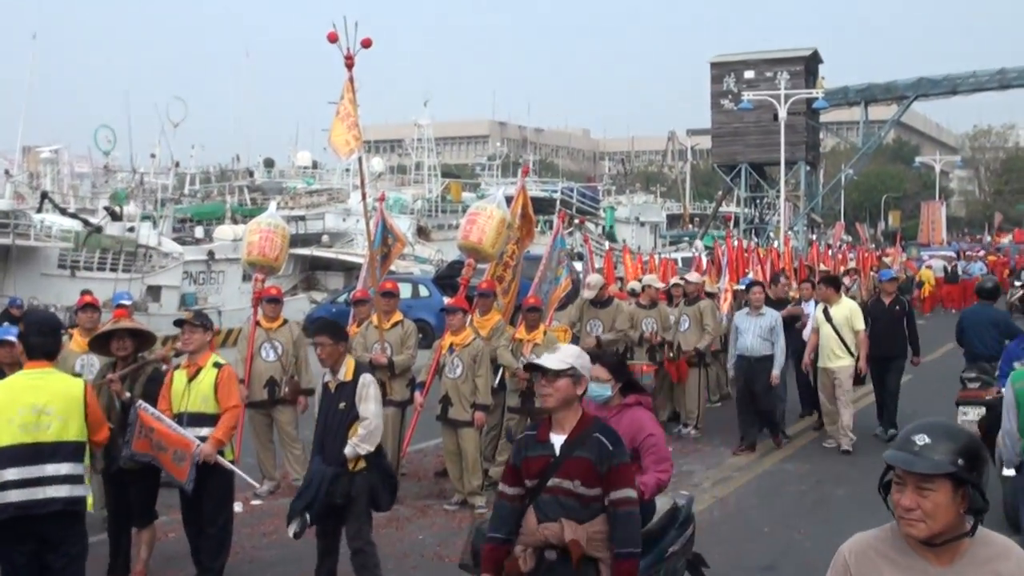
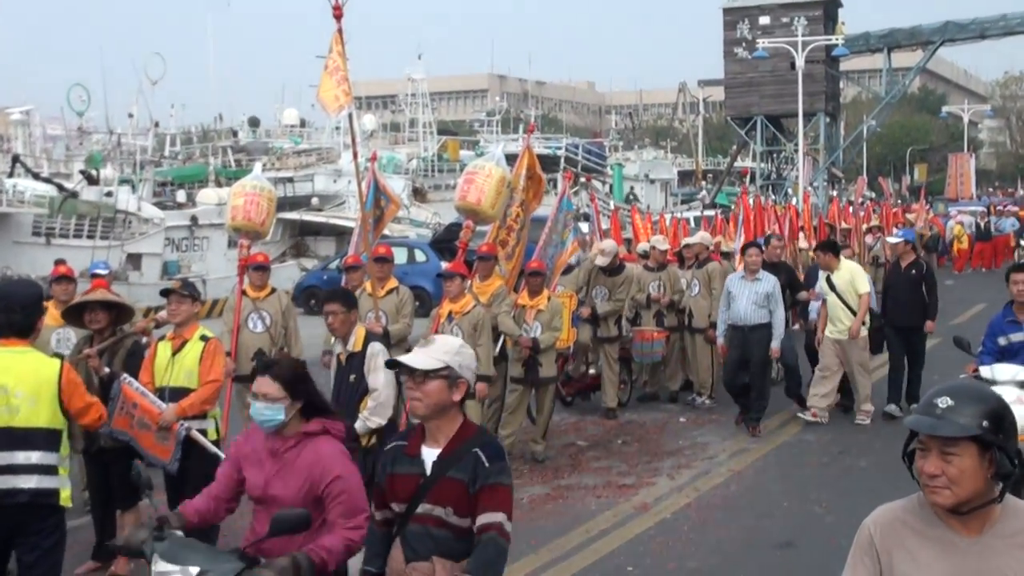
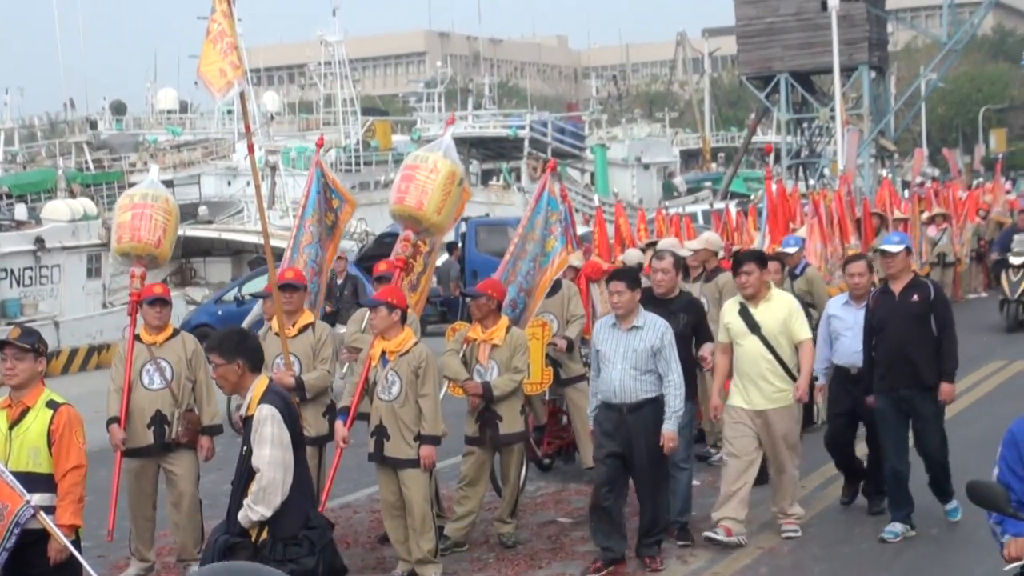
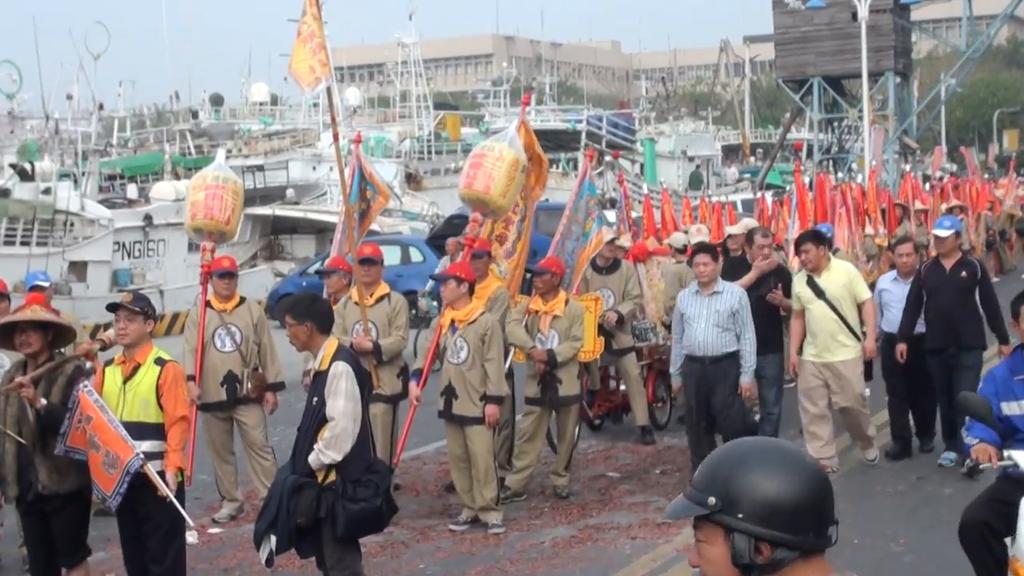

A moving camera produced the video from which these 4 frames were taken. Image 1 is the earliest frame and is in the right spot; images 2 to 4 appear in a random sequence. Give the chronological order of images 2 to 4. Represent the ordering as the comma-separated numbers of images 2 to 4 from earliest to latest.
2, 4, 3
